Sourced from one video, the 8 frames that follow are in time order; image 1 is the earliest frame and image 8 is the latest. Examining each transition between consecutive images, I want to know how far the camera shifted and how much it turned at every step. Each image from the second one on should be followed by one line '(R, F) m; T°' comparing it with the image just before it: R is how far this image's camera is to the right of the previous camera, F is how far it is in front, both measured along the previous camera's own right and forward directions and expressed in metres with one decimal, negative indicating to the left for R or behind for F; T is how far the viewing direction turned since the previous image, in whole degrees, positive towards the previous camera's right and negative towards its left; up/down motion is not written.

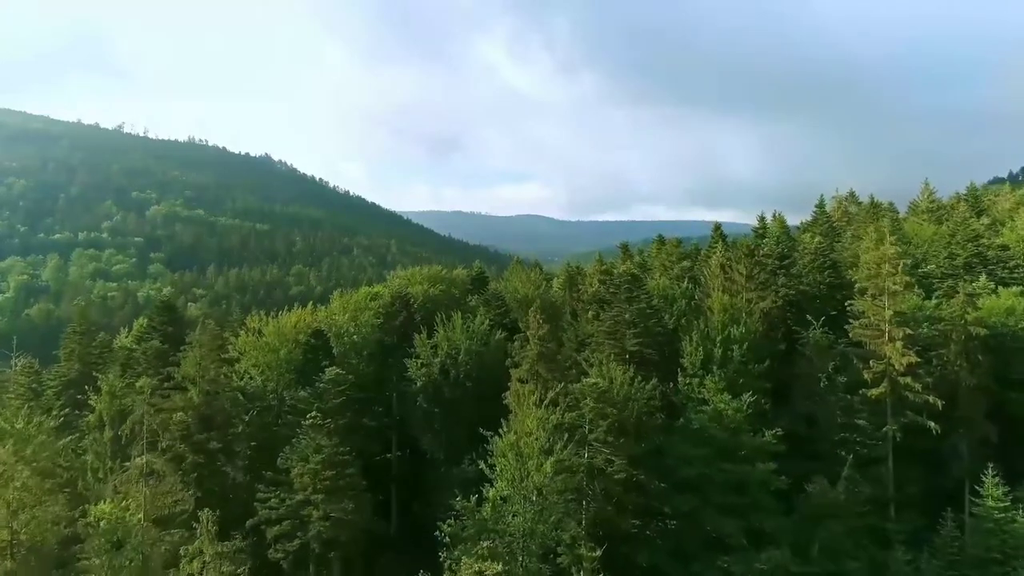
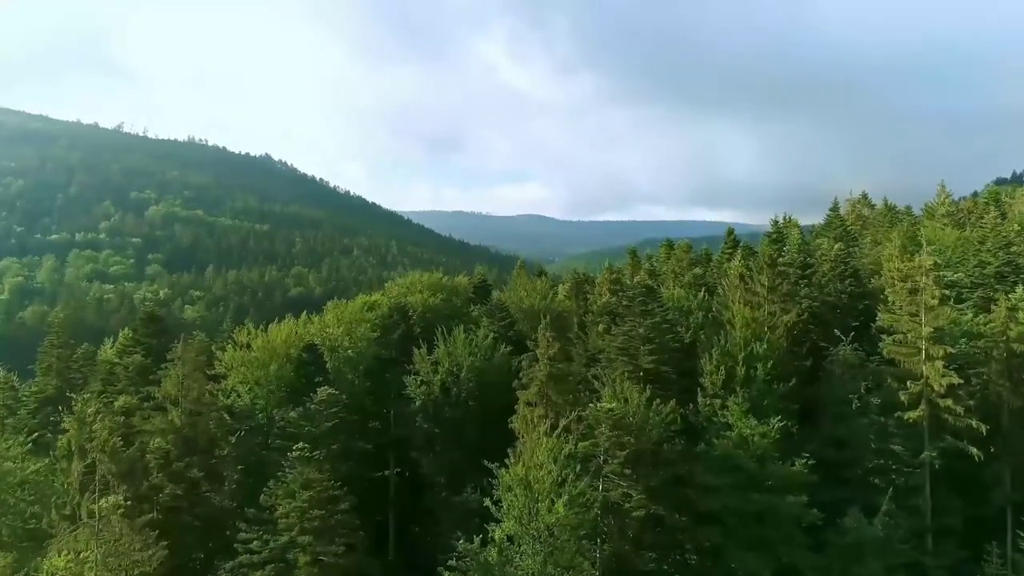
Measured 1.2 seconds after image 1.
(-0.3, +3.1) m; 0°
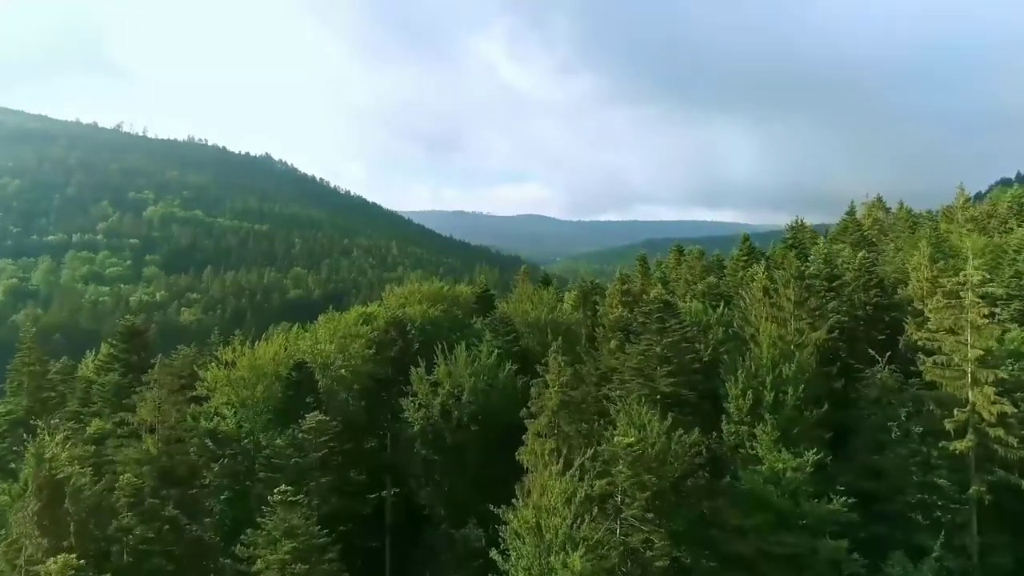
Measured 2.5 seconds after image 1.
(-0.3, +3.4) m; 0°
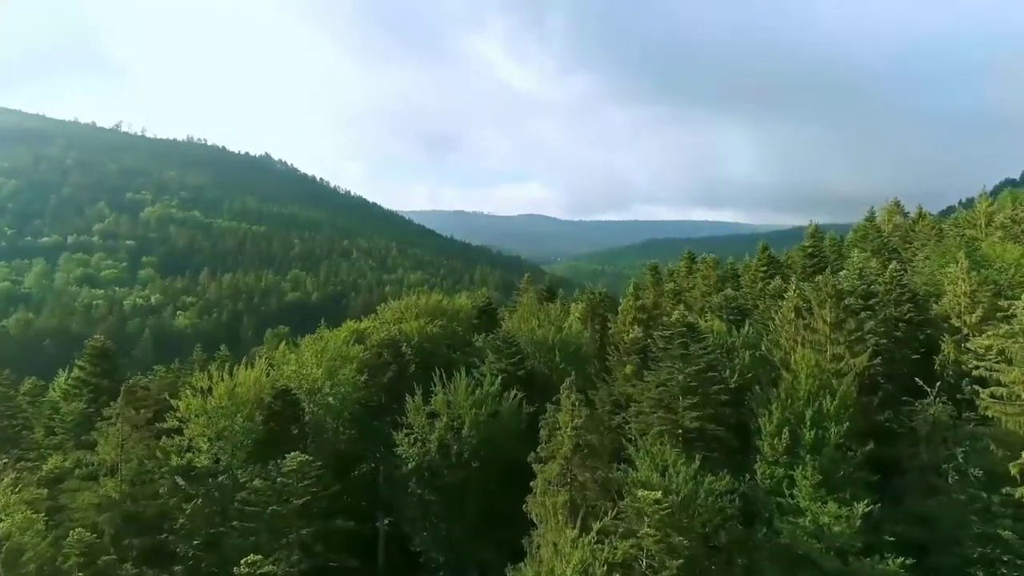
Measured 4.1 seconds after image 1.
(-0.3, +4.1) m; 0°
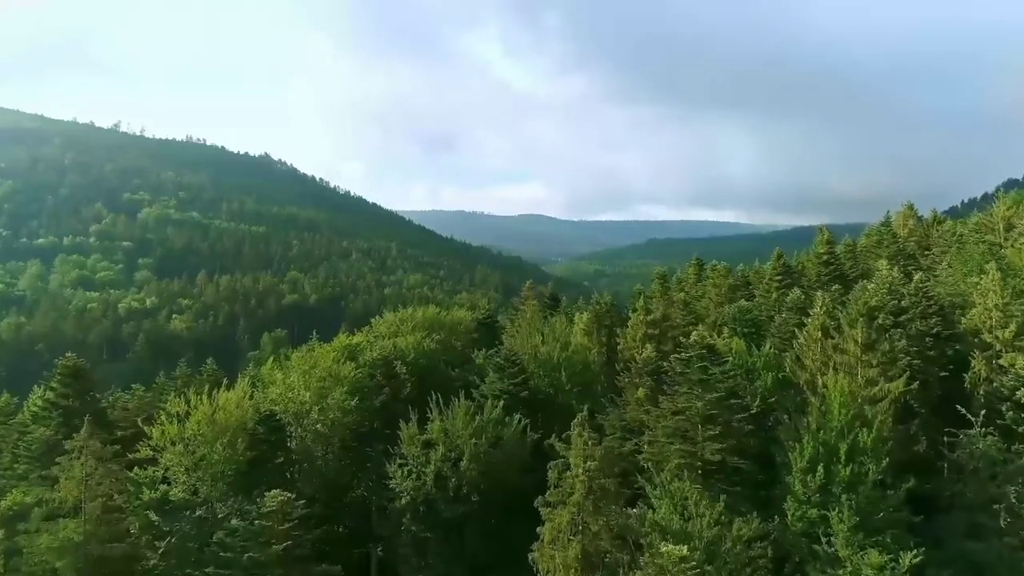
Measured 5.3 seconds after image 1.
(-0.2, +3.1) m; 0°
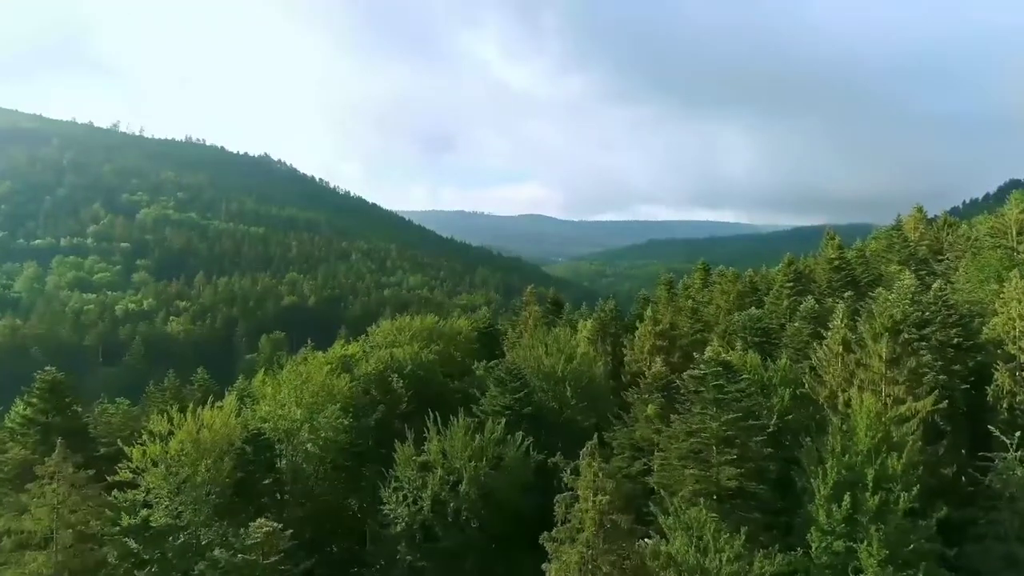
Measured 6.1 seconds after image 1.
(-0.1, +2.1) m; 0°
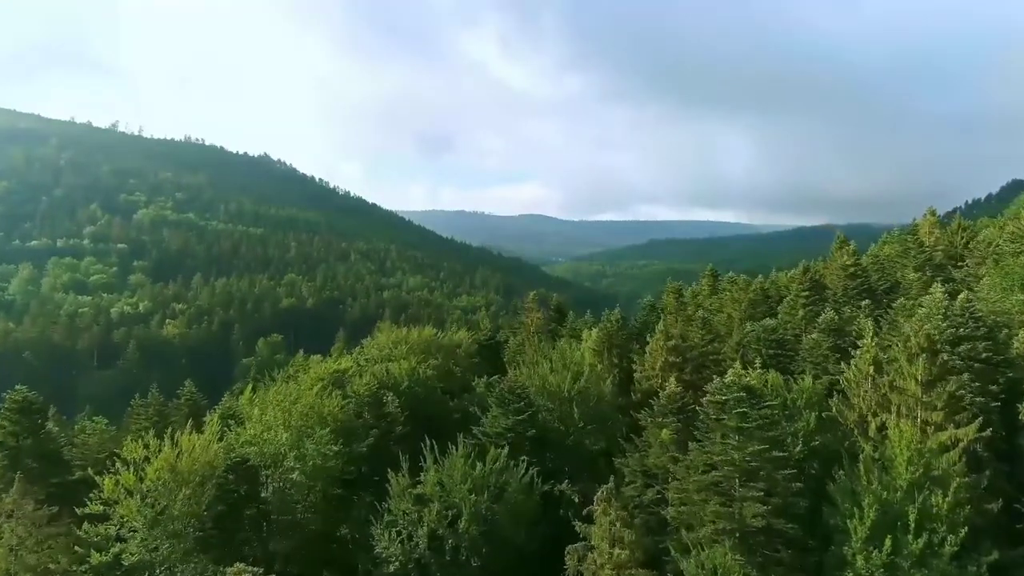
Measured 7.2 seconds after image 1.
(-0.2, +2.6) m; 0°
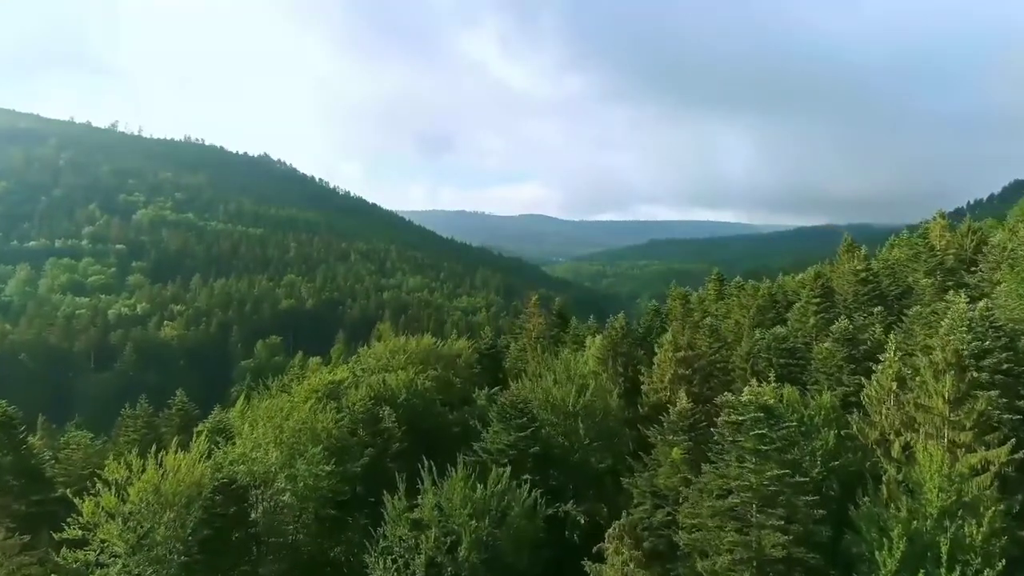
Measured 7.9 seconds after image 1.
(-0.1, +1.7) m; 0°
